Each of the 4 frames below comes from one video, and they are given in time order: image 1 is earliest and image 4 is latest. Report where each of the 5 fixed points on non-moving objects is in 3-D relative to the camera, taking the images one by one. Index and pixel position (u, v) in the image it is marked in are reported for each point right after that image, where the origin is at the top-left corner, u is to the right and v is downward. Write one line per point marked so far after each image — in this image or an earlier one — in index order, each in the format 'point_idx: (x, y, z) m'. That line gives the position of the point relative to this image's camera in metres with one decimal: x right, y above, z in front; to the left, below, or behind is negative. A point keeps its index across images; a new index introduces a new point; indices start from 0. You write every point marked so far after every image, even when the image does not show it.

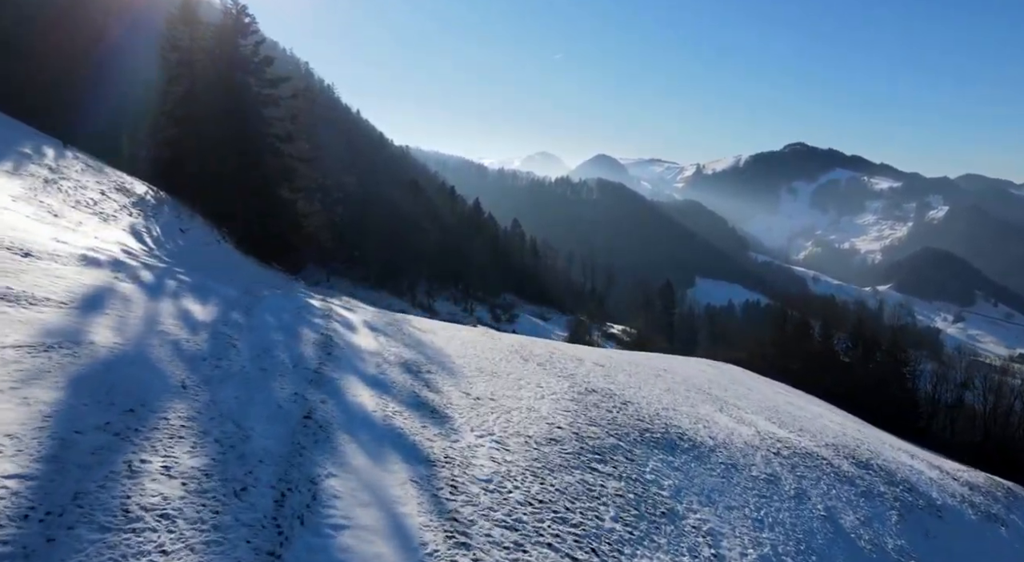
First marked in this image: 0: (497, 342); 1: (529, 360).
0: (-0.5, -1.9, +19.4) m
1: (+0.5, -2.3, +17.4) m
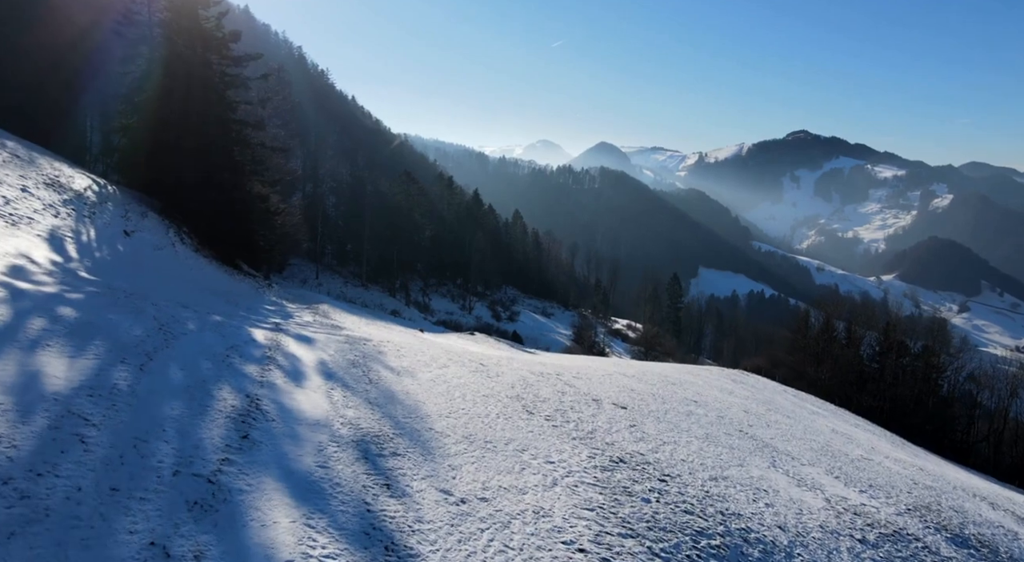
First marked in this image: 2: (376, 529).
0: (-0.4, -2.5, +15.4) m
1: (+0.5, -2.9, +13.4) m
2: (-1.7, -3.1, +7.6) m
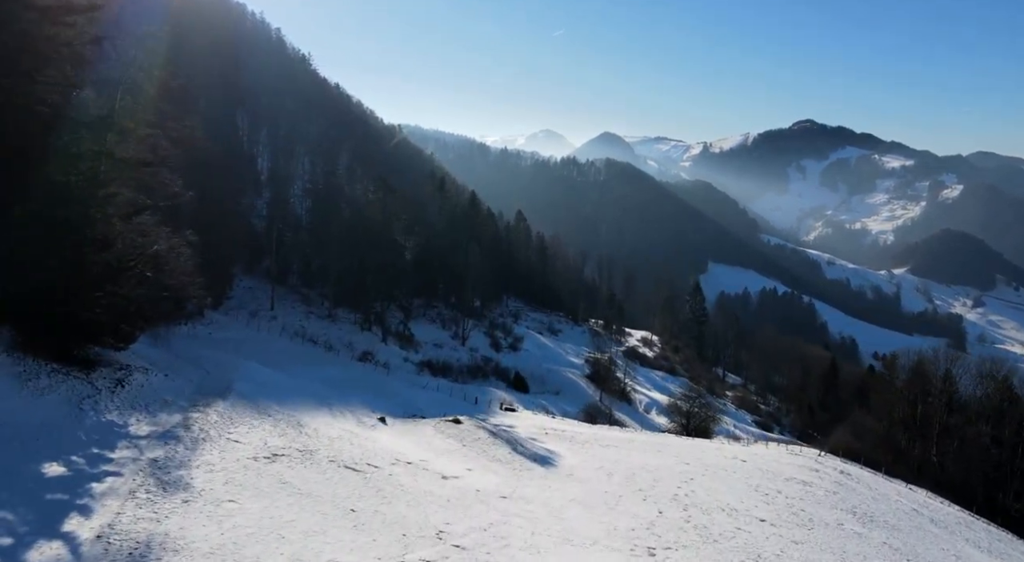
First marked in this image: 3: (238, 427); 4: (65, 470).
0: (-0.4, -5.6, +3.4) m
1: (+0.5, -6.1, +1.4) m
2: (-1.7, -6.3, -4.3) m
3: (-8.6, -4.6, +19.6) m
4: (-9.9, -4.0, +13.9) m
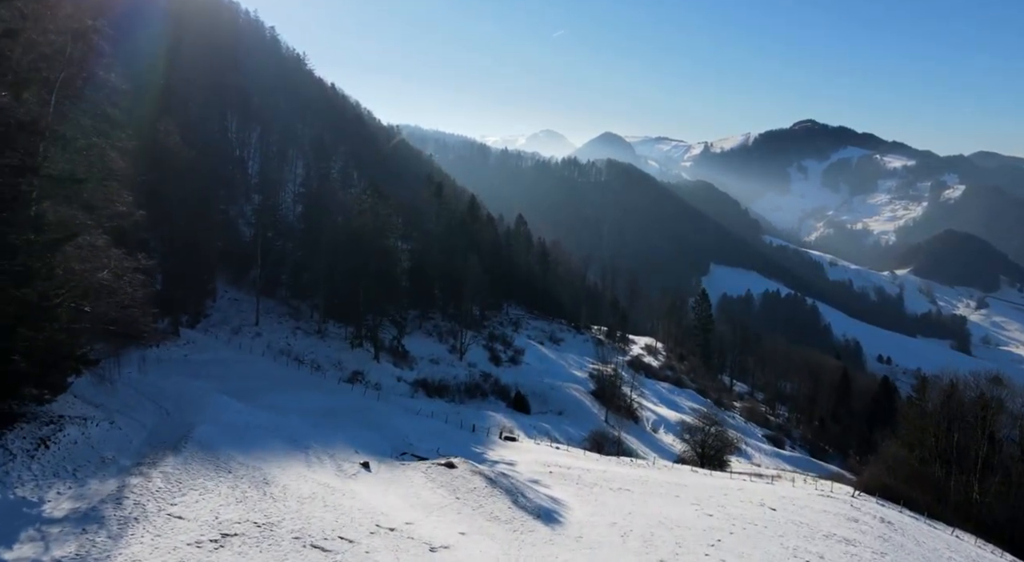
0: (-0.4, -6.7, +0.3) m
1: (+0.5, -7.1, -1.7) m
2: (-1.7, -7.3, -7.4) m
3: (-8.6, -5.6, +16.6) m
4: (-9.9, -5.1, +10.8) m
